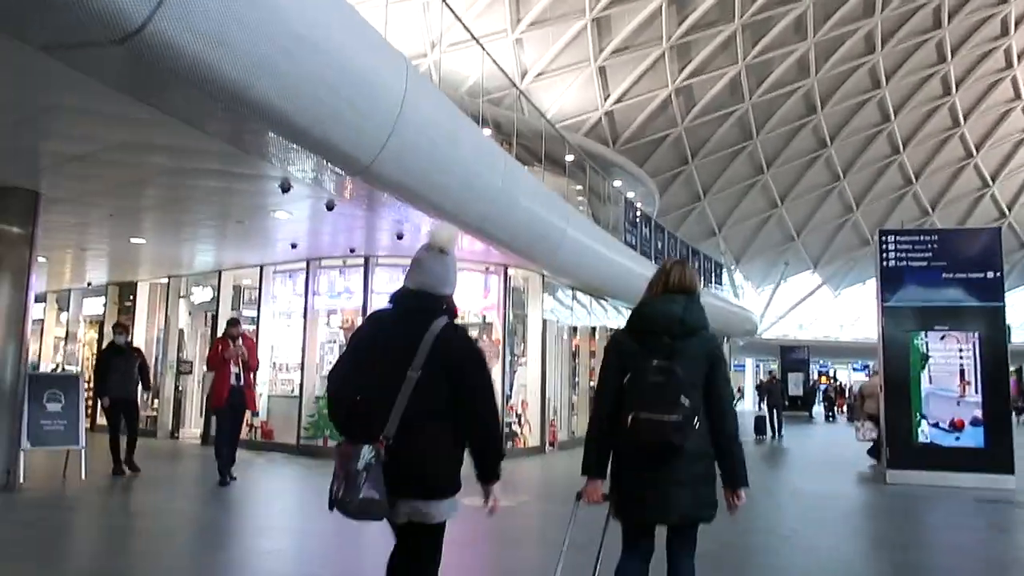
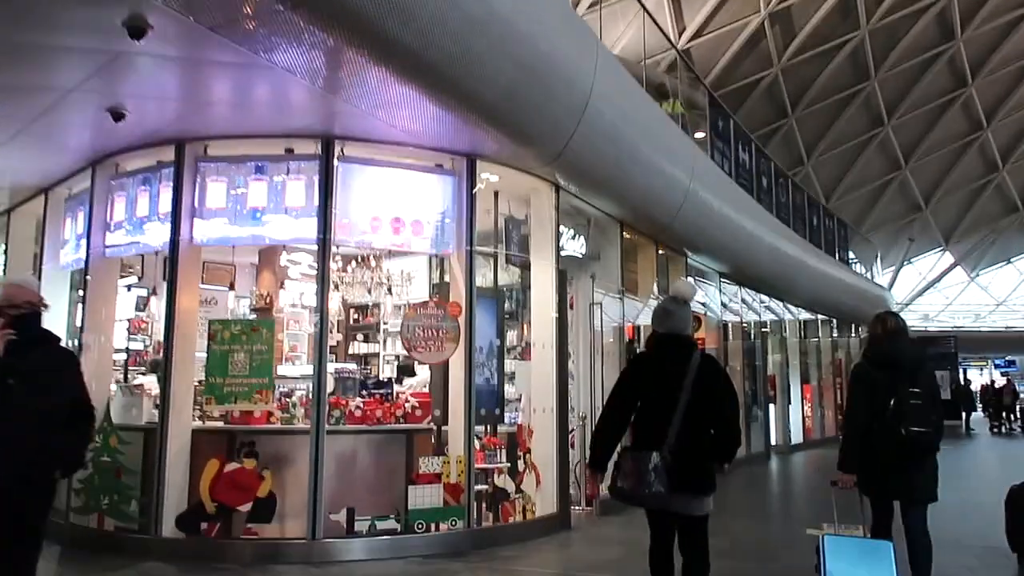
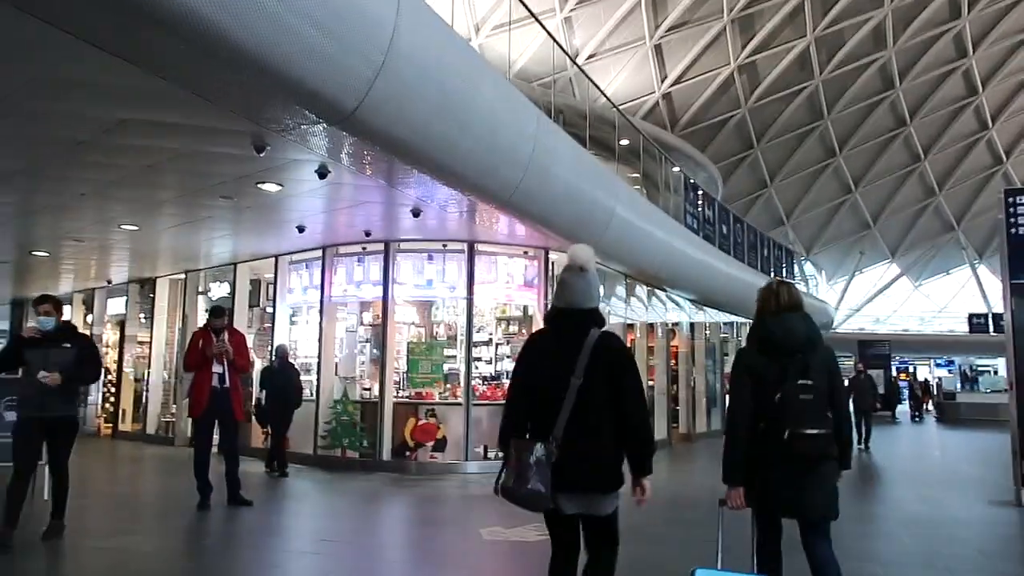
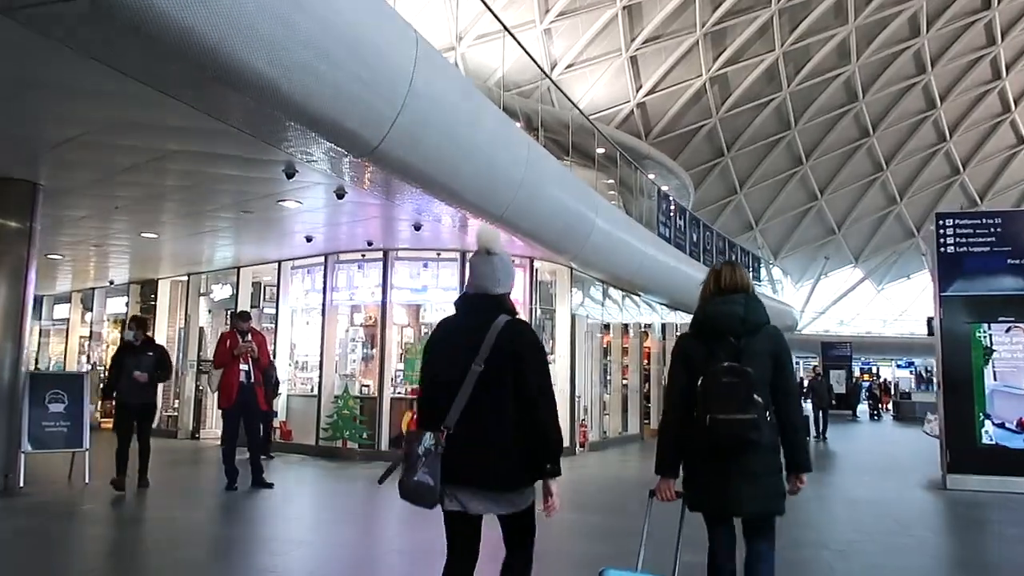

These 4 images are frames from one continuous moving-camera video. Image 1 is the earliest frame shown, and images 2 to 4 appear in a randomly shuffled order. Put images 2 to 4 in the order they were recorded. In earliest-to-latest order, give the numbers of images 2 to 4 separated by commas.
4, 3, 2
